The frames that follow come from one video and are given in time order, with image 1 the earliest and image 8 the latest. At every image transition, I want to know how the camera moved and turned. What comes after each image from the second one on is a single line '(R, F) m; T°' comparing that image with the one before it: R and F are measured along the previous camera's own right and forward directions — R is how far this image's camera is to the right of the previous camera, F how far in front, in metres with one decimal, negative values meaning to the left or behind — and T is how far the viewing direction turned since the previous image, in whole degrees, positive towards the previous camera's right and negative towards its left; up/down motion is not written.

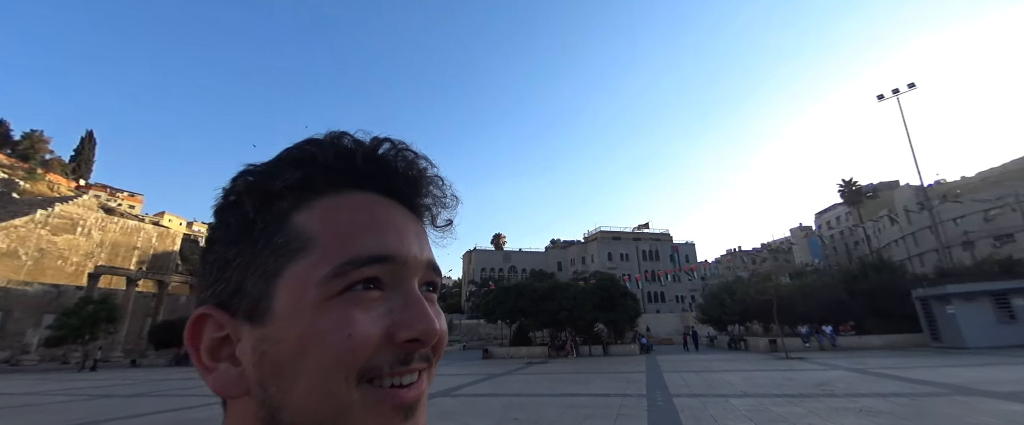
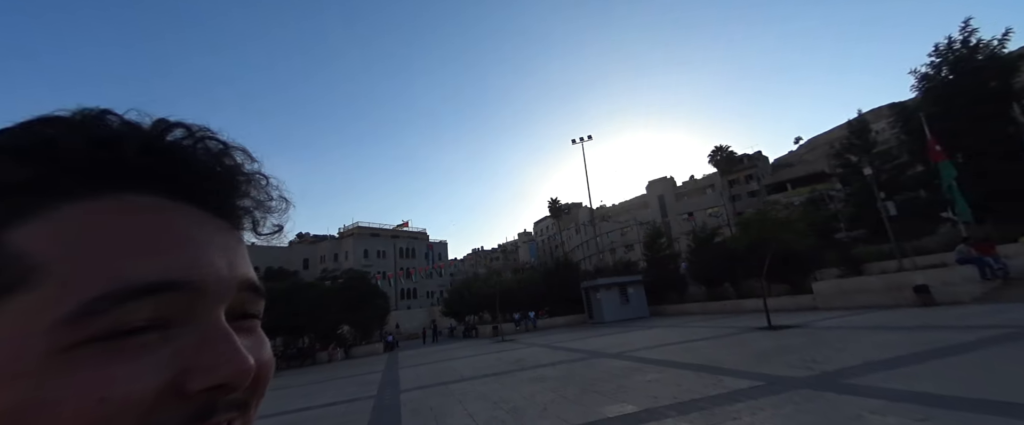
(-0.4, -0.2) m; +35°
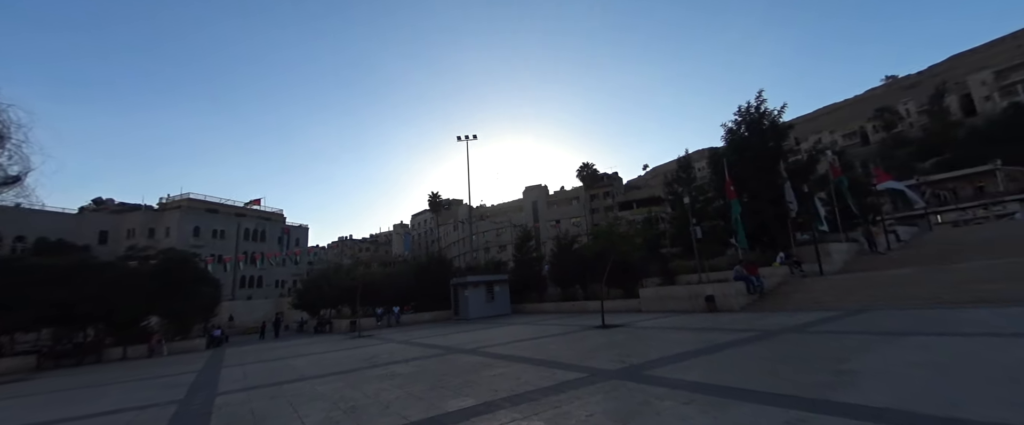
(+0.3, -0.1) m; +18°
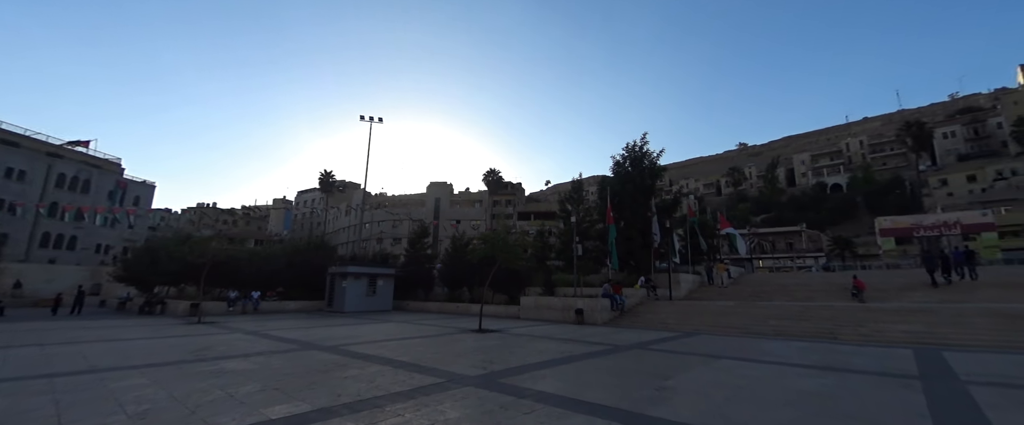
(+0.5, +0.1) m; +14°
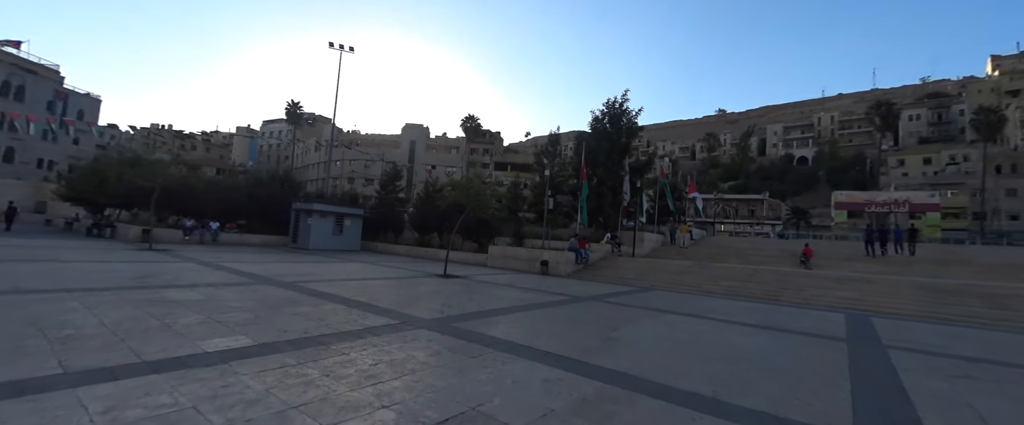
(+0.3, +0.3) m; +4°
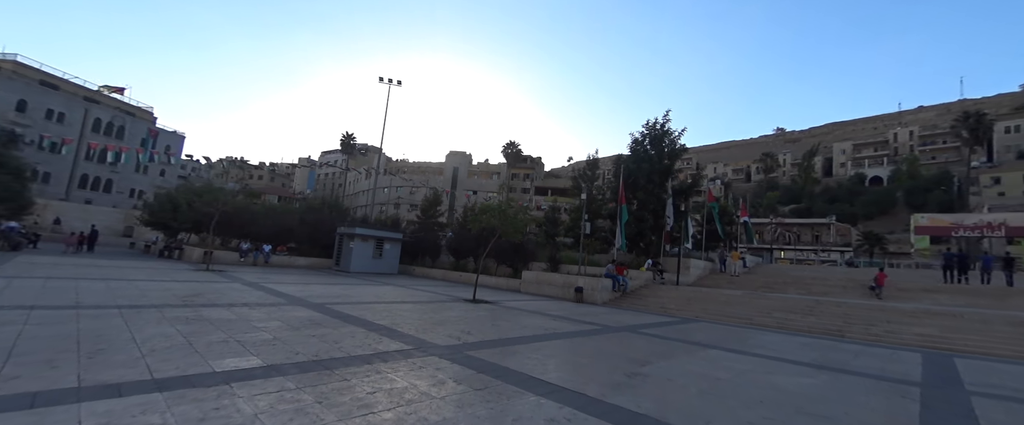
(+0.5, +0.3) m; -7°
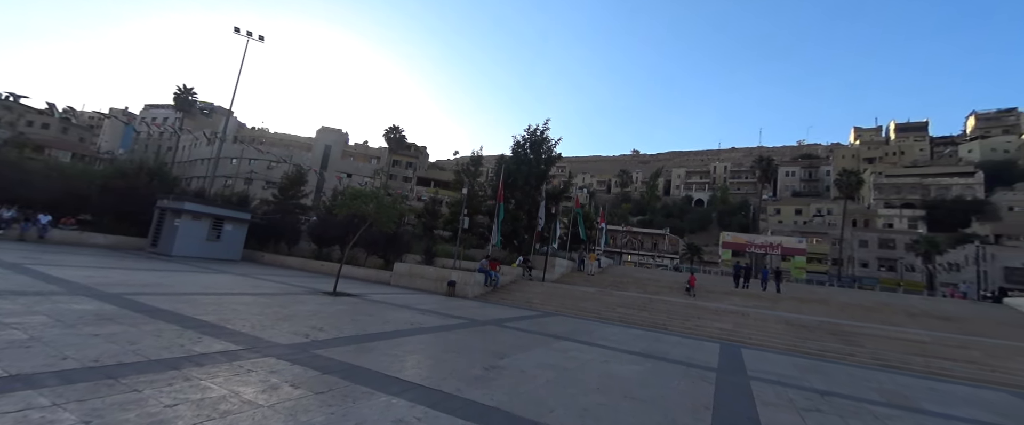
(+0.2, +0.2) m; +18°
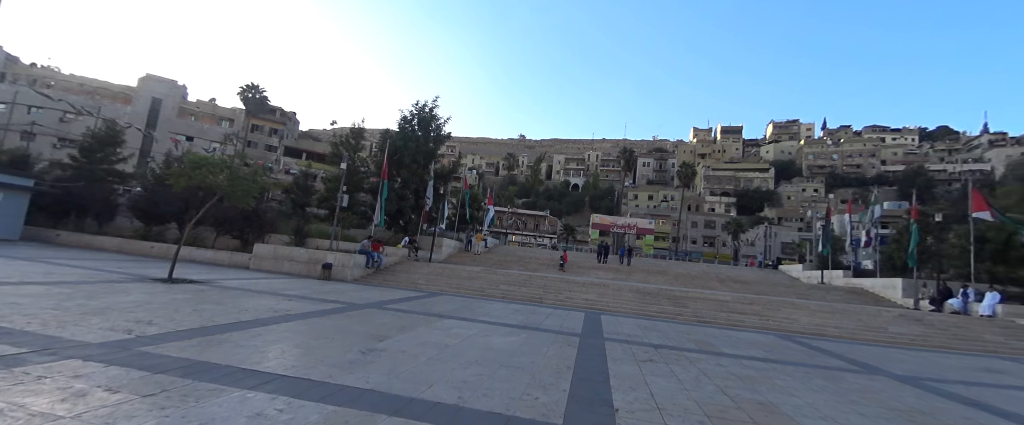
(+0.1, 0.0) m; +17°
